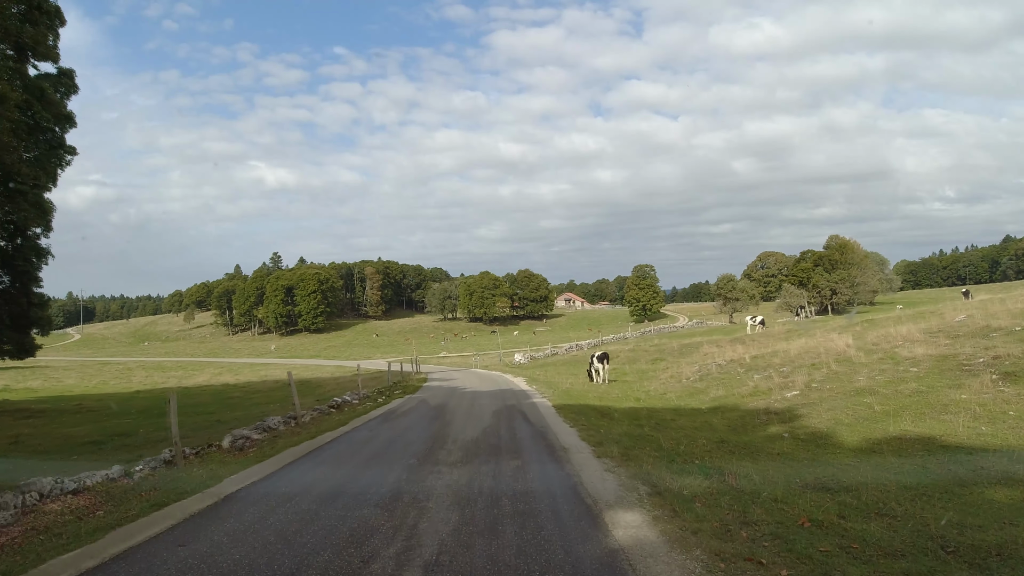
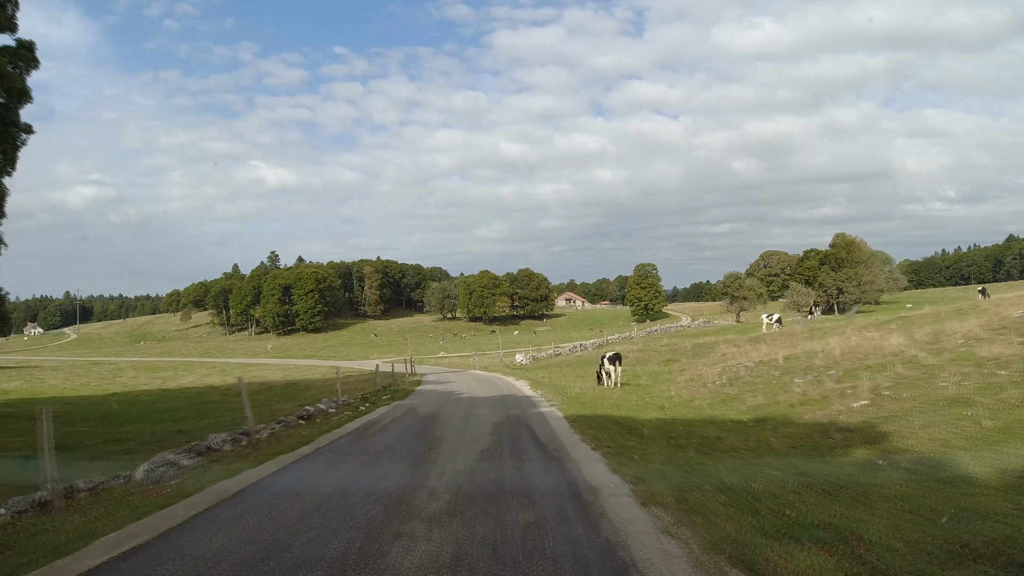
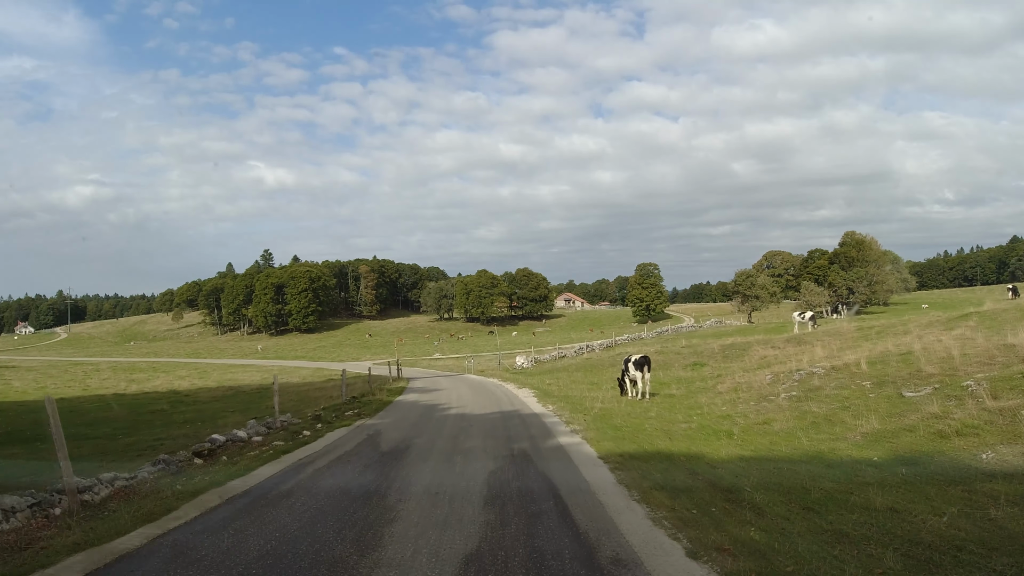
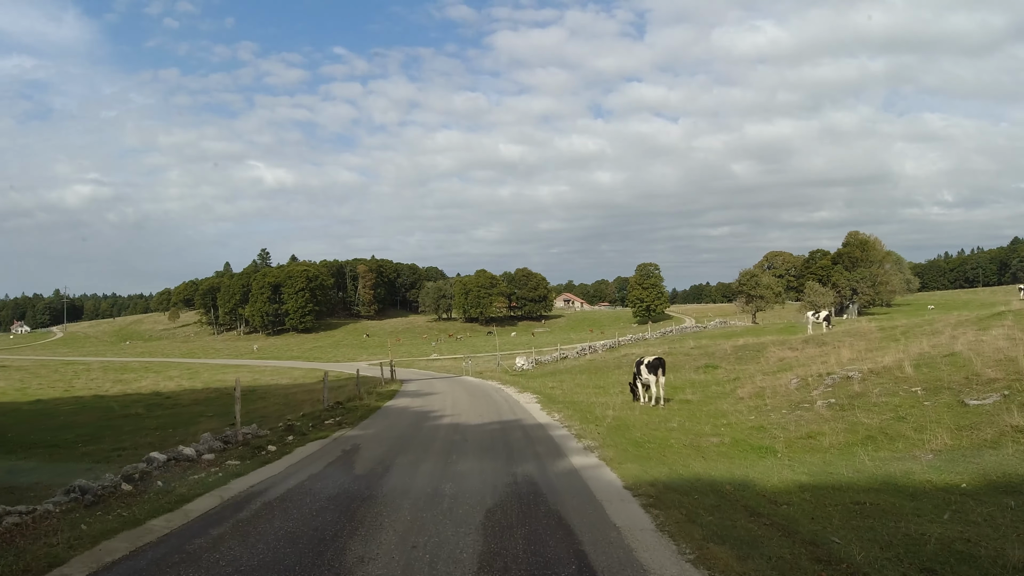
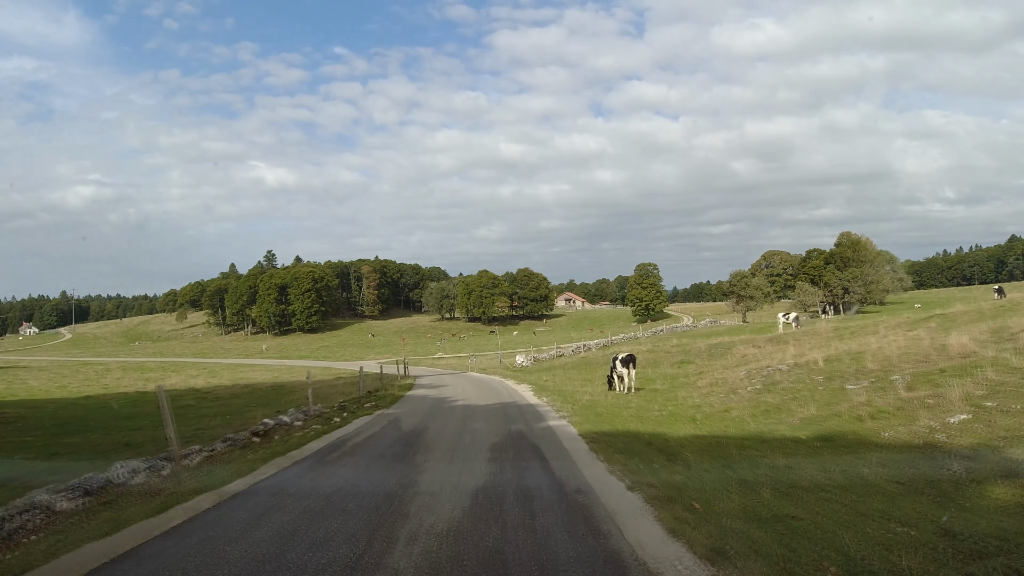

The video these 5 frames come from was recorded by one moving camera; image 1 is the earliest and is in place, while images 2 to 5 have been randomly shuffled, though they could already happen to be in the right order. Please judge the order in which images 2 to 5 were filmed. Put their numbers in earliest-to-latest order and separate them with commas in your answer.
2, 5, 3, 4
